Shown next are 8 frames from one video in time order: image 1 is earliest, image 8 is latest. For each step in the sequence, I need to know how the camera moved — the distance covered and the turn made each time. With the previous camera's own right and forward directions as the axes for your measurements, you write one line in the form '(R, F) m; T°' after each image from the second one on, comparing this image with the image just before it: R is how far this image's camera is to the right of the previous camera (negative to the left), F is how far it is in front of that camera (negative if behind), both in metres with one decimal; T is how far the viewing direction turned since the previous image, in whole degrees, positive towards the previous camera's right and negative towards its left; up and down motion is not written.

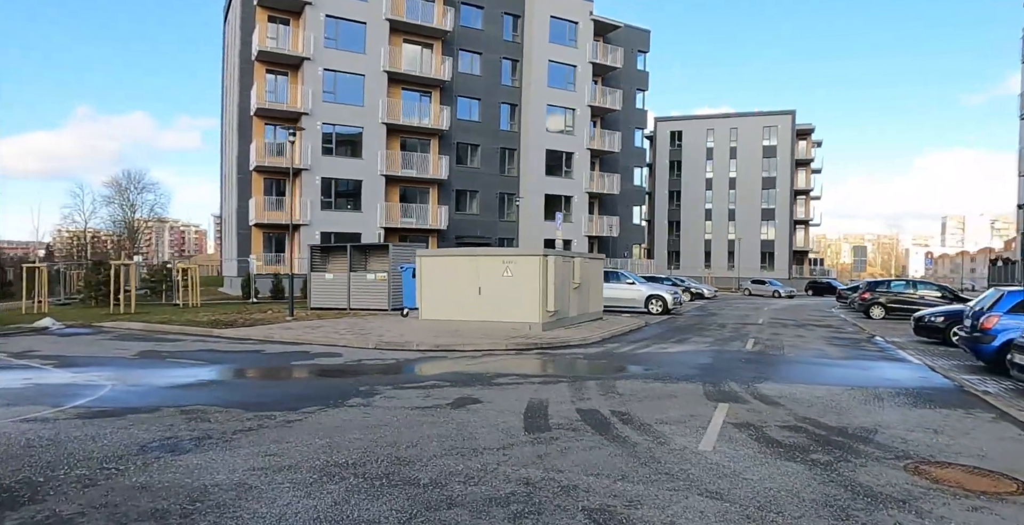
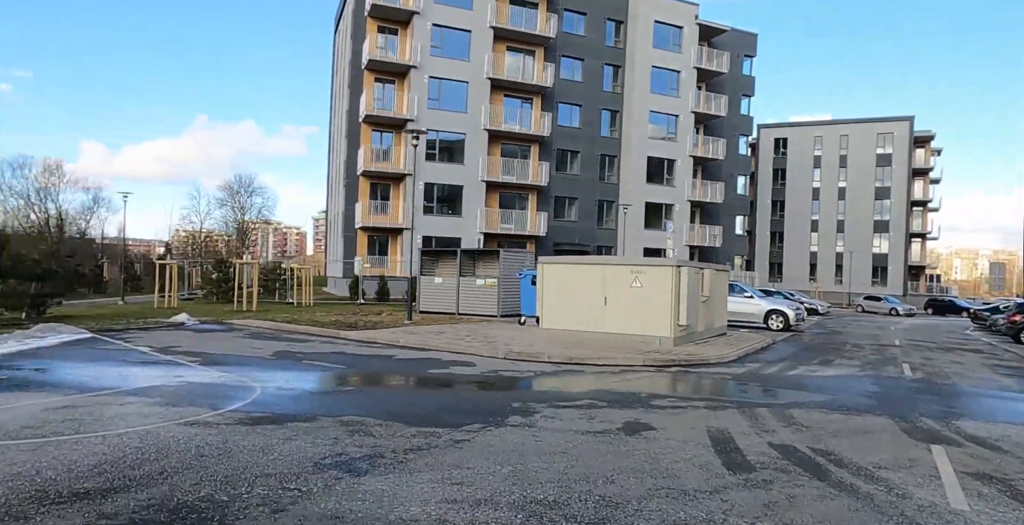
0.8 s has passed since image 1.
(-1.4, +1.0) m; -7°
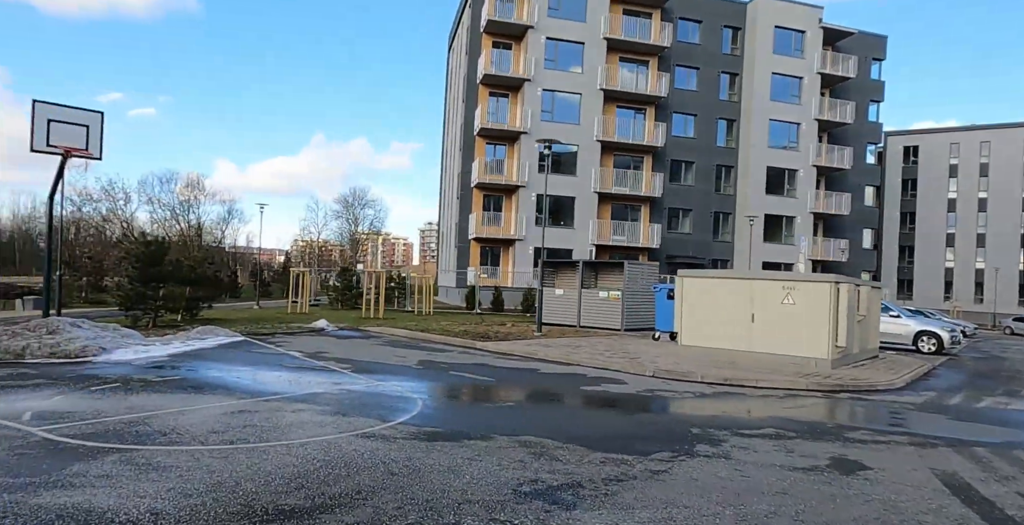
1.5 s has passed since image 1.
(-1.1, +0.7) m; -9°
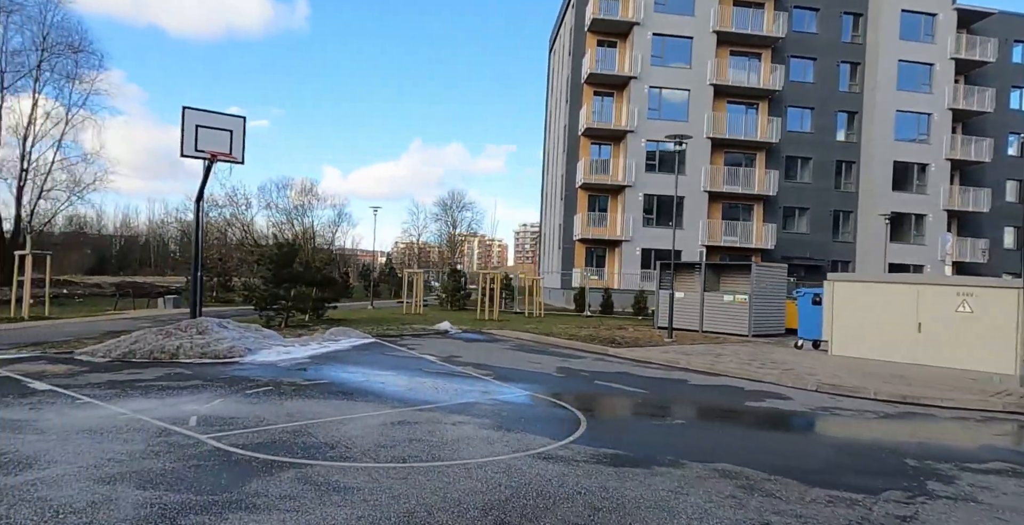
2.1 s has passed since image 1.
(-1.0, +0.7) m; -8°
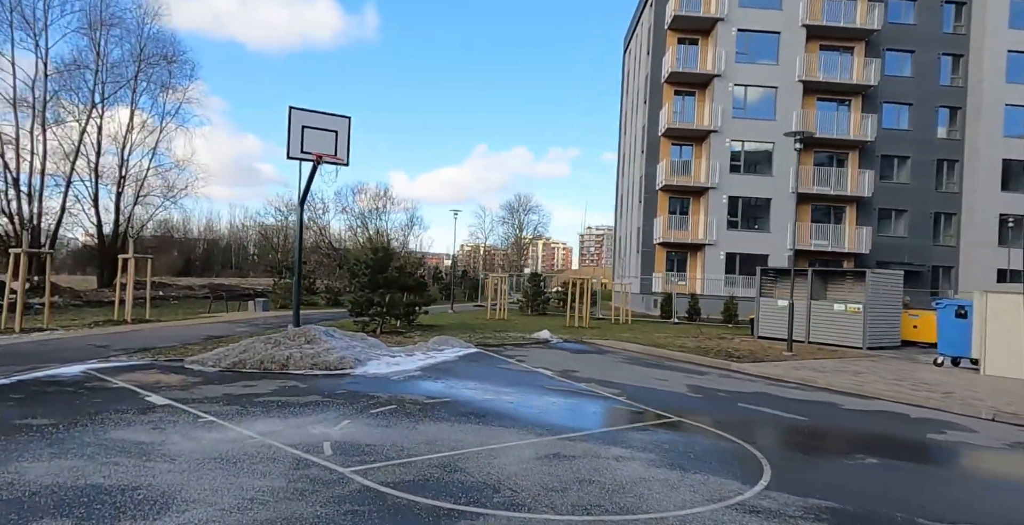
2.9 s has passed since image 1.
(-1.0, +0.9) m; -6°
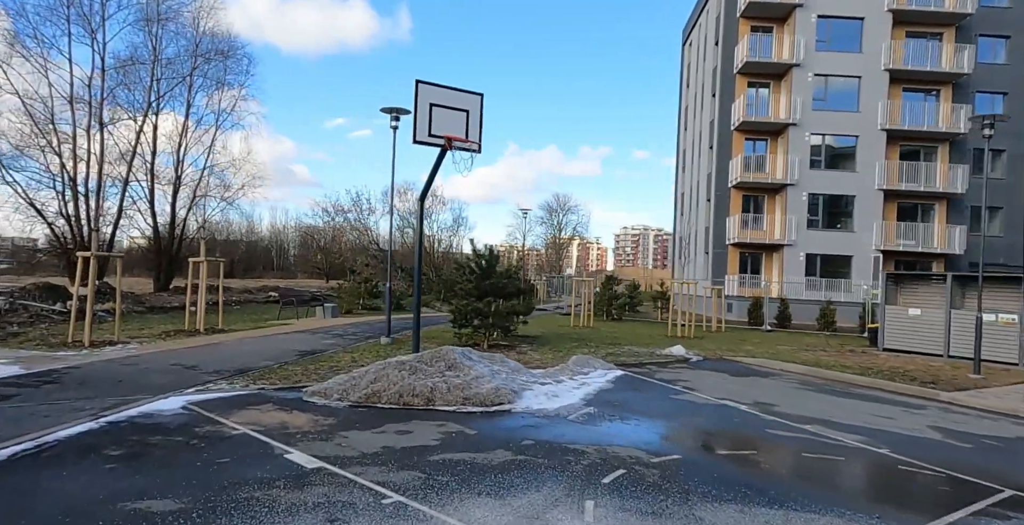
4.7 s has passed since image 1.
(-2.0, +1.9) m; -3°
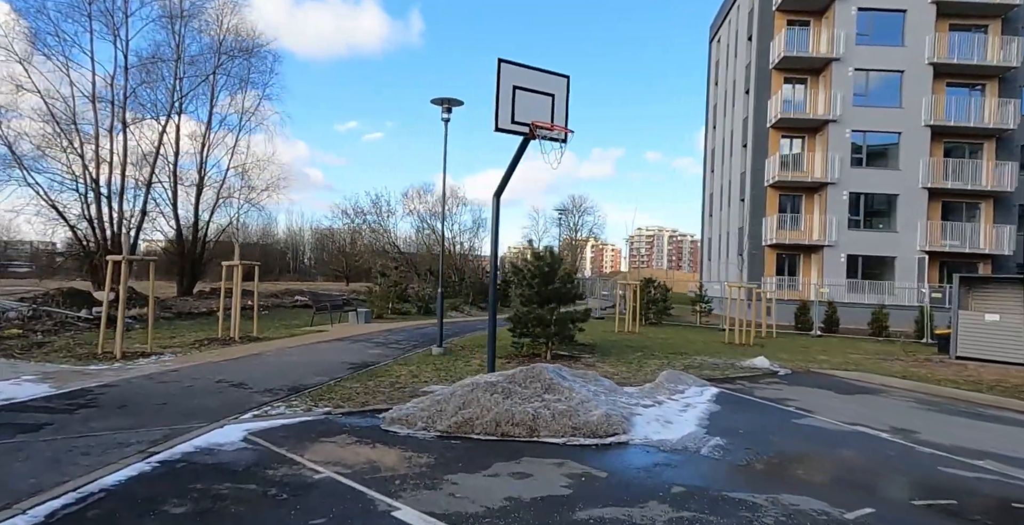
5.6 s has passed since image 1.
(-1.0, +1.1) m; -1°
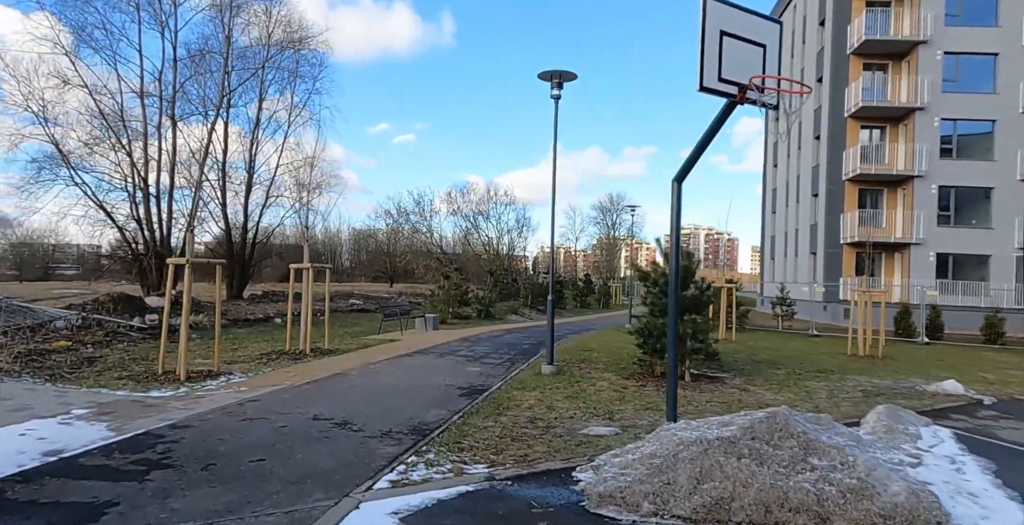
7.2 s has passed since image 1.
(-1.6, +1.9) m; -3°
